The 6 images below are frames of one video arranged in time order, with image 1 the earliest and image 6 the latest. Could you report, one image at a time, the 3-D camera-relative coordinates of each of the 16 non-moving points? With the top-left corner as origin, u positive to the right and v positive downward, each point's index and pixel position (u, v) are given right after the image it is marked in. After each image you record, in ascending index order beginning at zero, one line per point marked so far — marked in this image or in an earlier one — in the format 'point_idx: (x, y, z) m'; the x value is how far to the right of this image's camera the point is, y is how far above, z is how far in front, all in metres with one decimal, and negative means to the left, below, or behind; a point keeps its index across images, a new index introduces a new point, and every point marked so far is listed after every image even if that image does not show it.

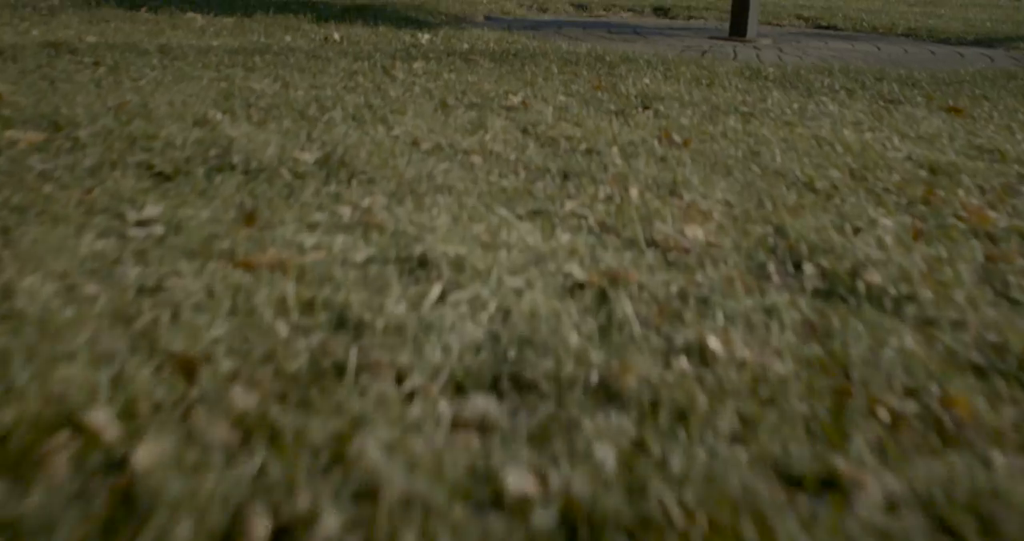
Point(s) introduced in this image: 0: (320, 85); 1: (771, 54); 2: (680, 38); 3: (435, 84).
0: (-0.9, +0.9, +4.1) m
1: (+2.0, +1.7, +6.9) m
2: (+1.5, +2.0, +7.8) m
3: (-0.4, +0.9, +4.2) m
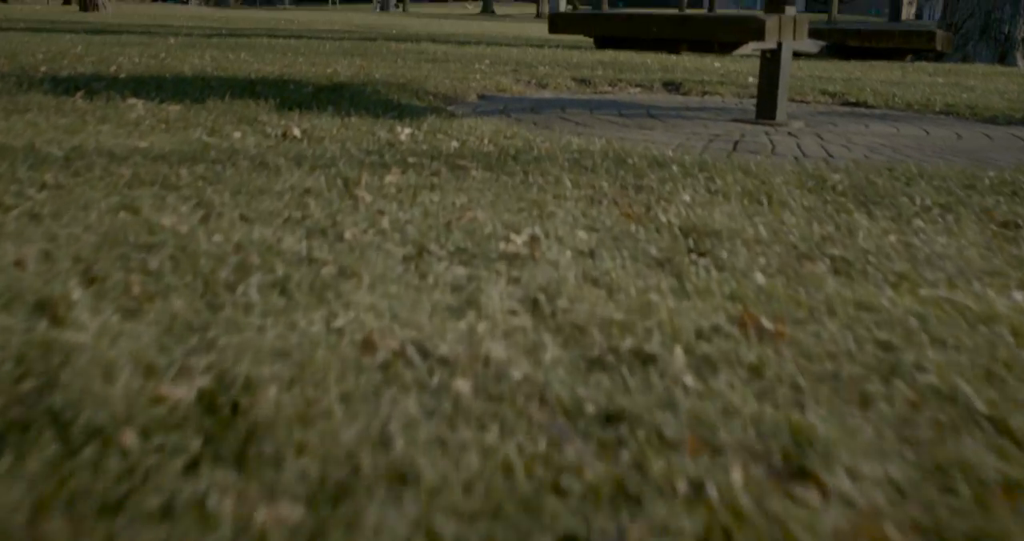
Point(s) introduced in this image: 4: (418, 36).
0: (-0.9, +0.2, +3.0) m
1: (+2.0, +0.9, +5.9) m
2: (+1.5, +1.1, +6.8) m
3: (-0.4, +0.2, +3.1) m
4: (-1.9, +4.5, +17.1) m
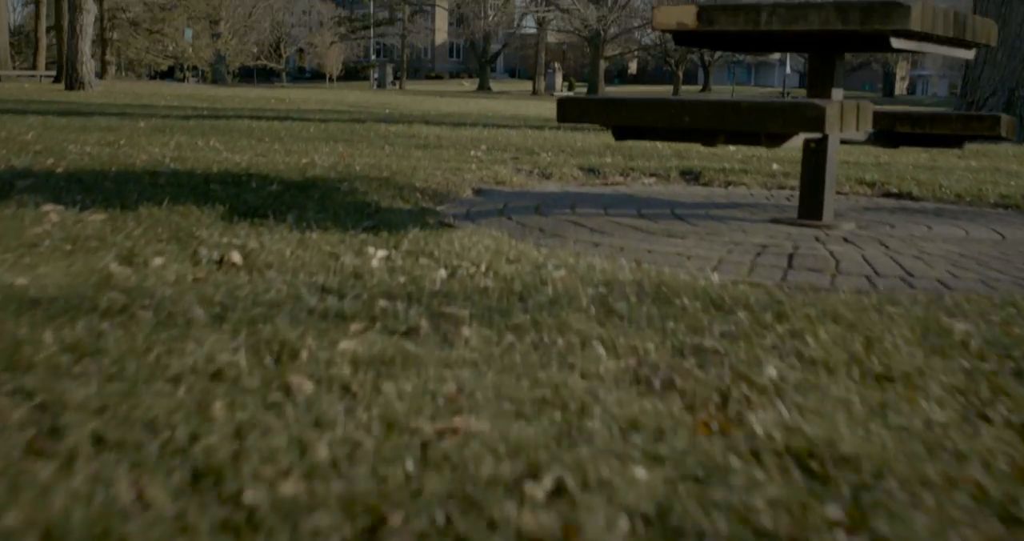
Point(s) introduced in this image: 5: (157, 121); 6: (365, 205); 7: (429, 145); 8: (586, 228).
0: (-0.9, -0.4, +1.9) m
1: (+2.0, +0.1, +4.9) m
2: (+1.5, +0.3, +5.7) m
3: (-0.3, -0.3, +2.0) m
4: (-1.9, +2.8, +16.3) m
5: (-4.9, +2.0, +12.1) m
6: (-0.8, +0.4, +5.1) m
7: (-0.9, +1.4, +9.8) m
8: (+0.4, +0.2, +5.2) m
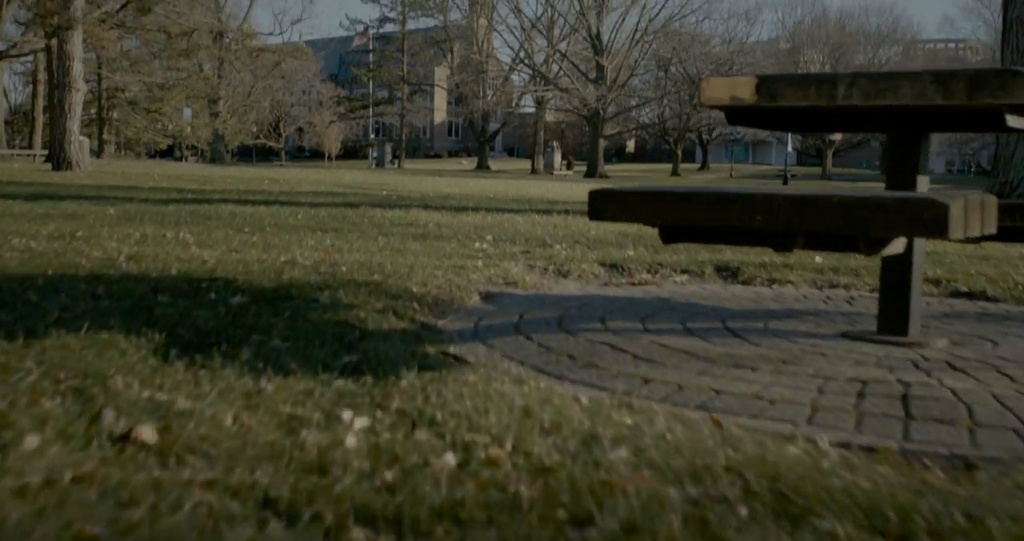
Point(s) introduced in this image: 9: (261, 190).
0: (-0.7, -0.7, +0.8) m
1: (+2.1, -0.5, +3.8) m
2: (+1.6, -0.4, +4.6) m
3: (-0.2, -0.7, +0.9) m
4: (-1.8, +1.2, +15.3) m
5: (-4.8, +0.8, +11.1) m
6: (-0.7, -0.3, +4.0) m
7: (-0.8, +0.3, +8.7) m
8: (+0.5, -0.4, +4.1) m
9: (-5.5, +1.8, +19.5) m
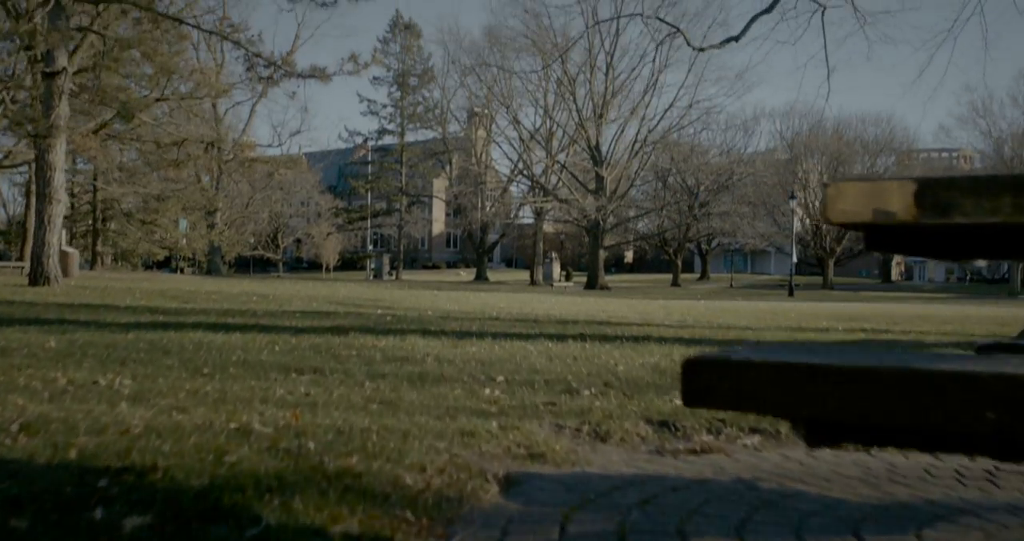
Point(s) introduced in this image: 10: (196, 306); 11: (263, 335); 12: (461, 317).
0: (-0.6, -0.9, -0.9) m
1: (+2.3, -1.1, +2.1) m
2: (+1.7, -1.1, +3.0) m
3: (-0.1, -0.9, -0.8) m
4: (-1.7, -0.8, +13.8) m
5: (-4.7, -0.7, +9.6) m
6: (-0.6, -0.9, +2.4) m
7: (-0.7, -0.9, +7.2) m
8: (+0.7, -1.0, +2.5) m
9: (-5.4, -0.8, +18.0) m
10: (-6.7, -0.7, +18.6) m
11: (-3.1, -0.8, +10.9) m
12: (-1.0, -0.9, +17.5) m
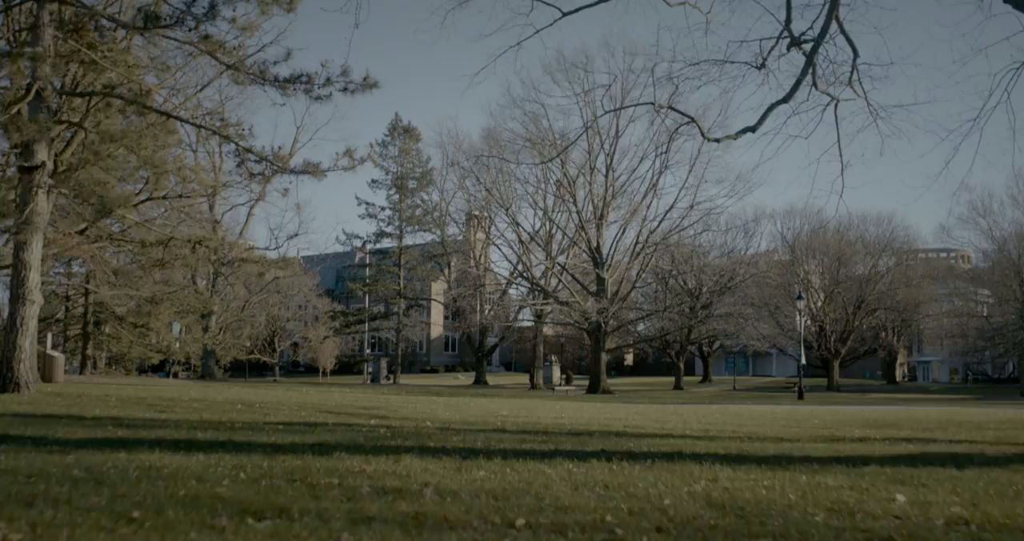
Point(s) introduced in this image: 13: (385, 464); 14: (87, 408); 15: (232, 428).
0: (-0.4, -0.7, -2.5) m
1: (+2.5, -1.2, +0.5) m
2: (+1.9, -1.3, +1.3) m
3: (+0.1, -0.7, -2.4) m
4: (-1.6, -2.3, +12.1) m
5: (-4.5, -1.7, +7.9) m
6: (-0.4, -1.0, +0.8) m
7: (-0.5, -1.6, +5.5) m
8: (+0.8, -1.2, +0.8) m
9: (-5.3, -2.7, +16.2) m
10: (-6.6, -2.8, +16.8) m
11: (-2.9, -1.9, +9.2) m
12: (-0.9, -2.8, +15.7) m
13: (-1.3, -1.9, +9.0) m
14: (-9.2, -3.0, +19.1) m
15: (-4.4, -2.5, +14.0) m
